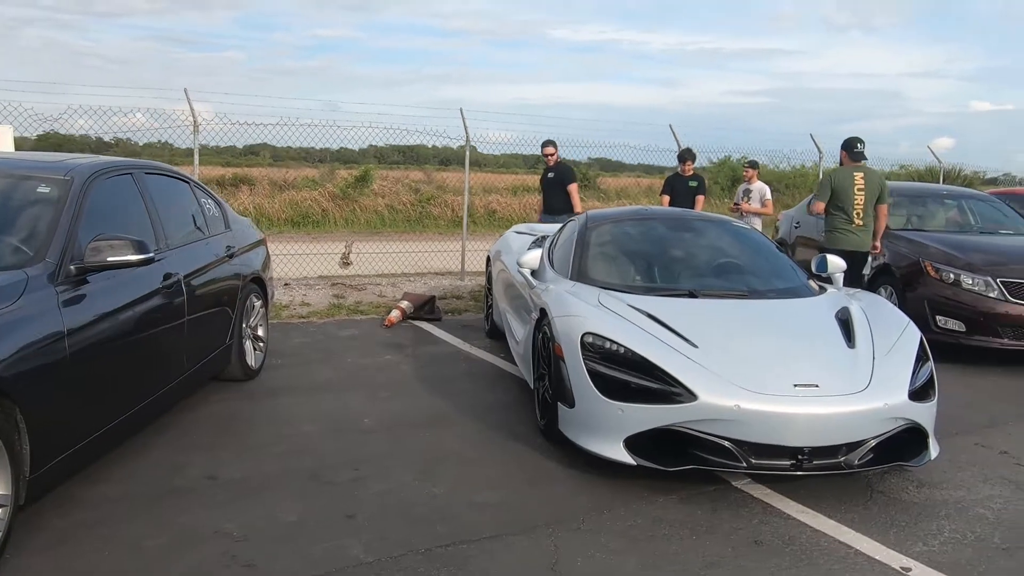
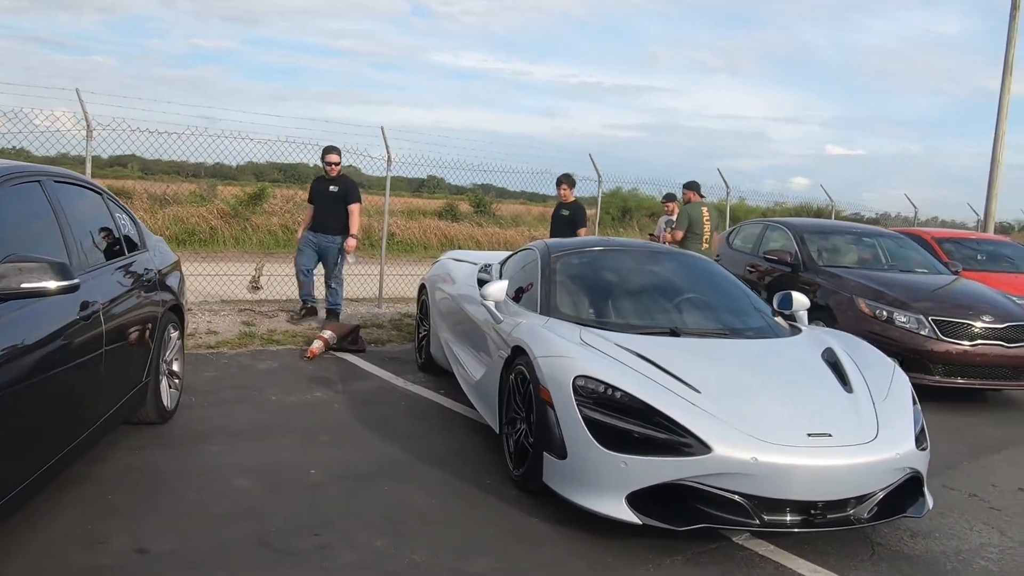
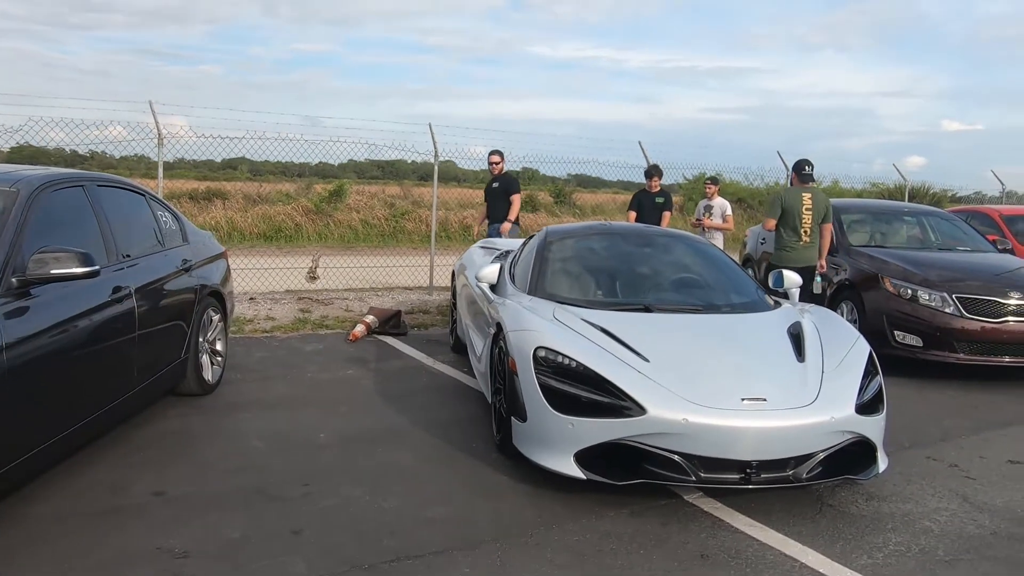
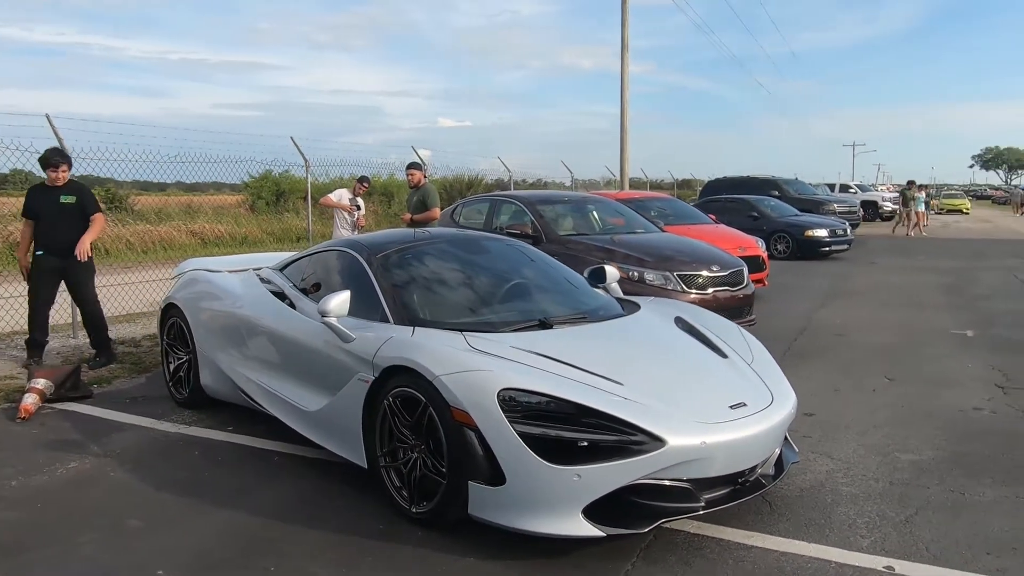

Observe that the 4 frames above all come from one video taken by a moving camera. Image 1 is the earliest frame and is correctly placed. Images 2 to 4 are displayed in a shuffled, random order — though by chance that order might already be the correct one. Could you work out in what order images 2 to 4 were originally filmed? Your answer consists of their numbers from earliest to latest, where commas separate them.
3, 2, 4
